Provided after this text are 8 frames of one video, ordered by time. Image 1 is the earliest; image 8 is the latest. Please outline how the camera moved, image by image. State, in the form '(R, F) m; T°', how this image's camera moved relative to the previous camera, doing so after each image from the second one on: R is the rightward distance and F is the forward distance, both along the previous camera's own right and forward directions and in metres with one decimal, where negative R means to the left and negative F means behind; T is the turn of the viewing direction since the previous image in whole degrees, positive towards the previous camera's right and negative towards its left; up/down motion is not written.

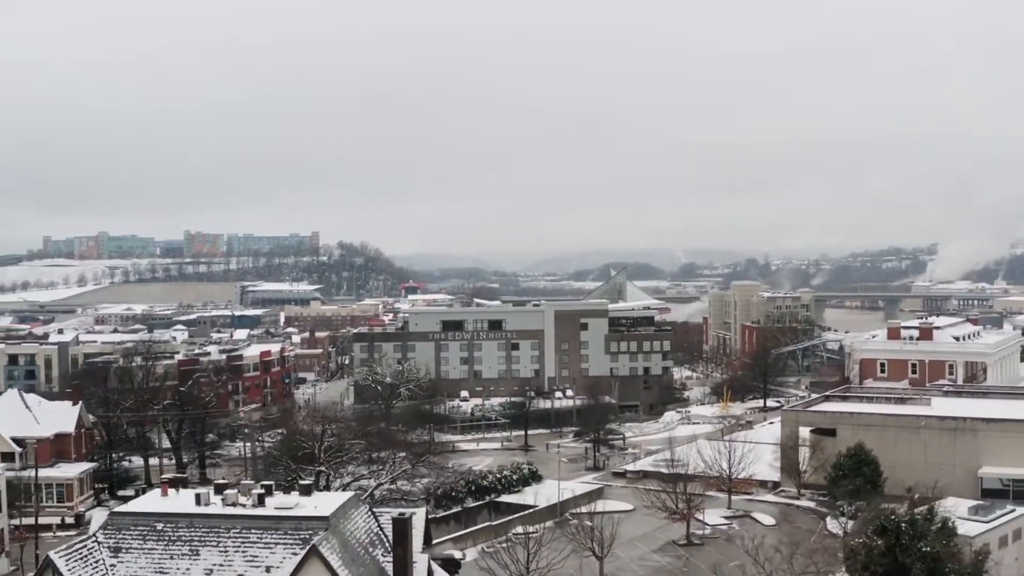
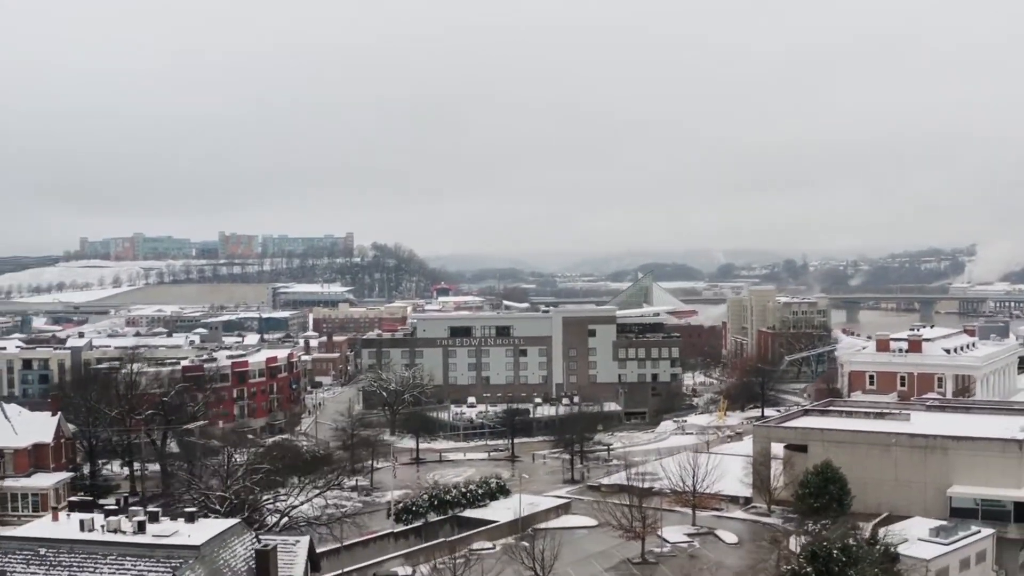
(+1.6, 0.0) m; -2°
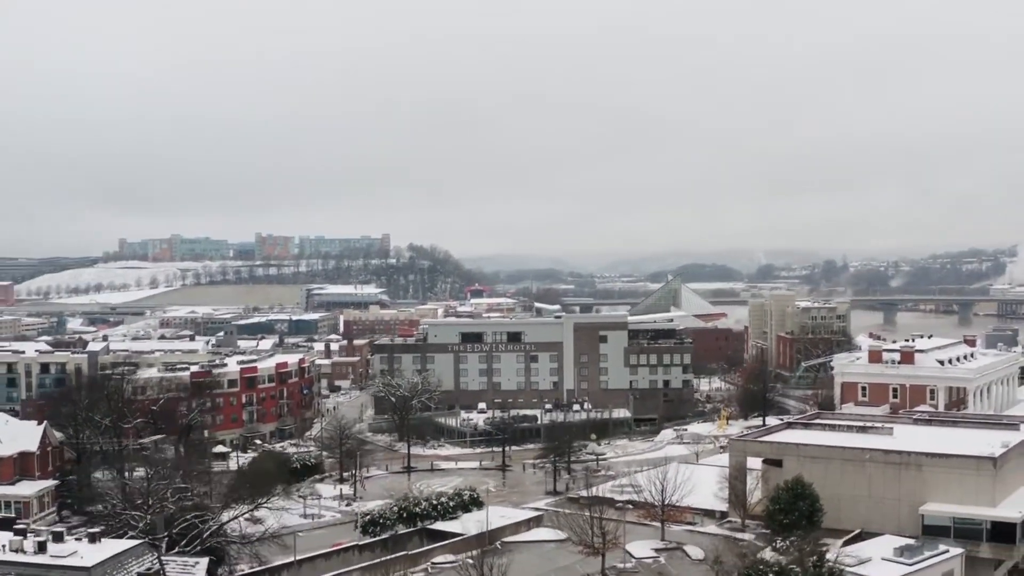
(+1.5, 0.0) m; -2°
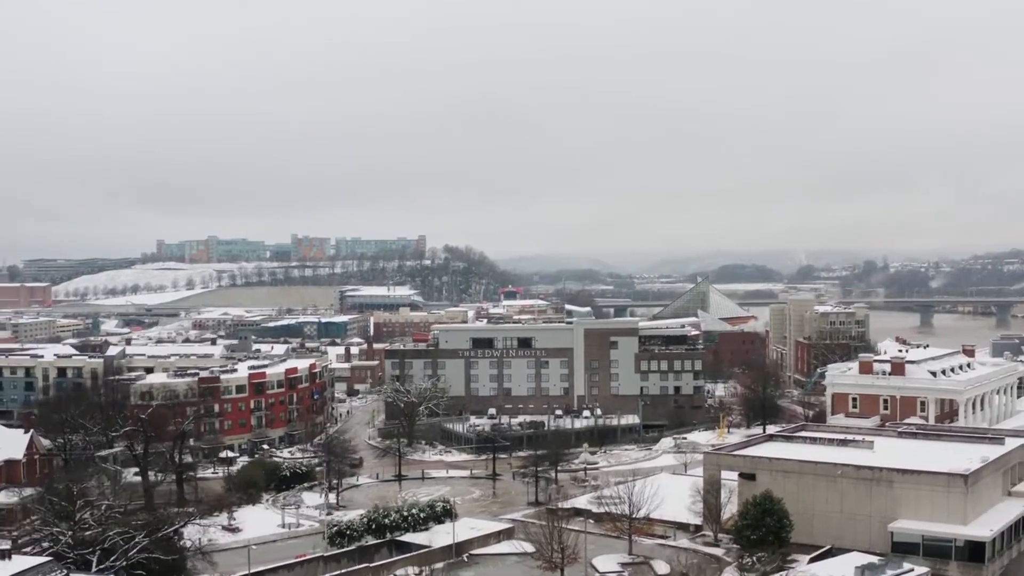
(+1.5, 0.0) m; -2°
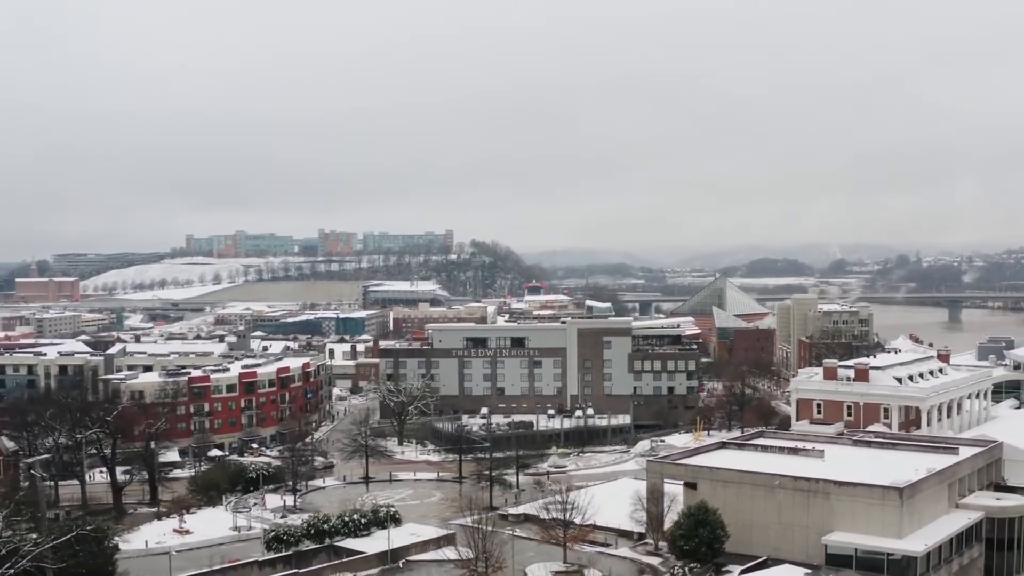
(+2.1, 0.0) m; -2°
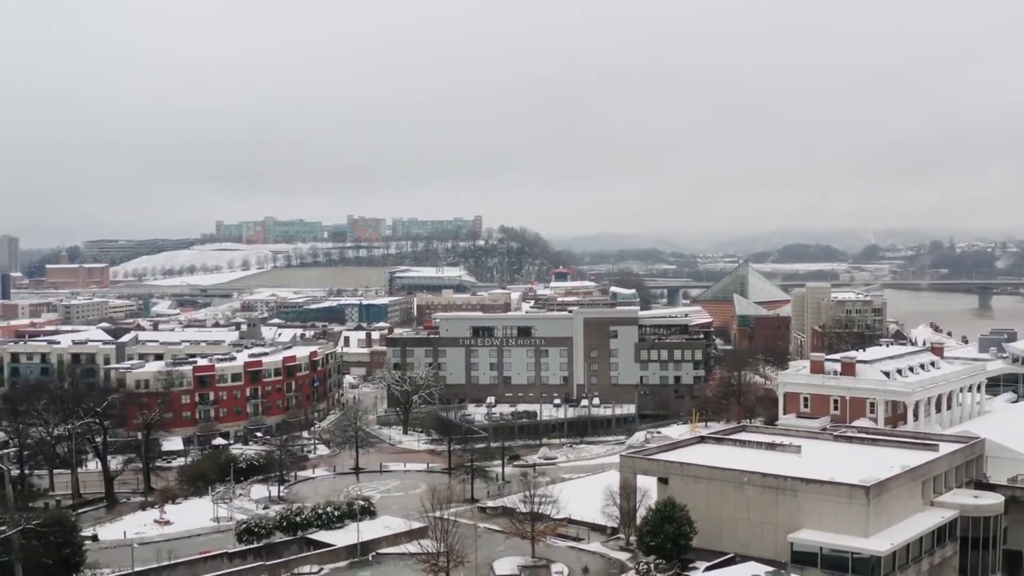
(+1.4, 0.0) m; -2°
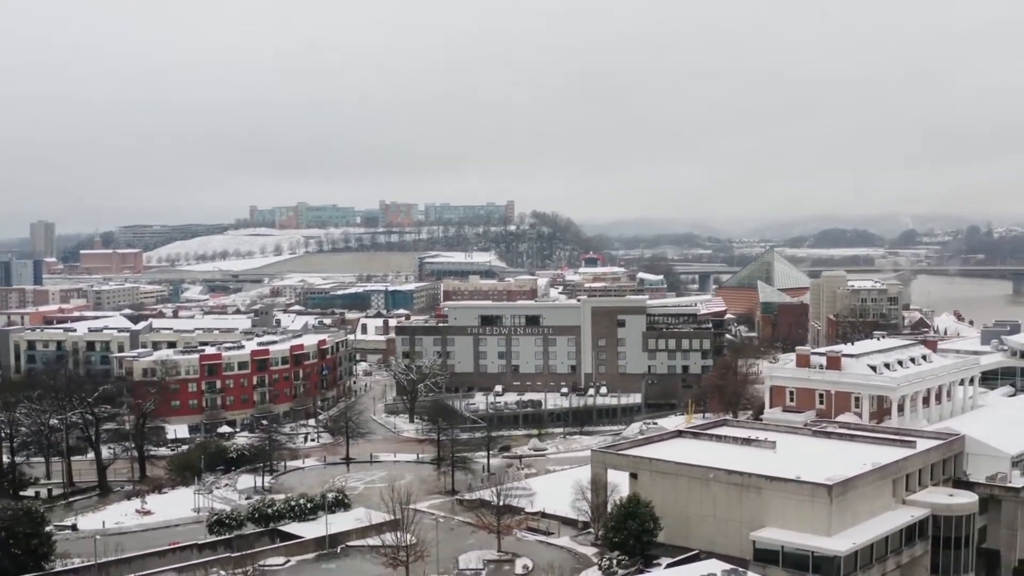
(+1.5, 0.0) m; -2°
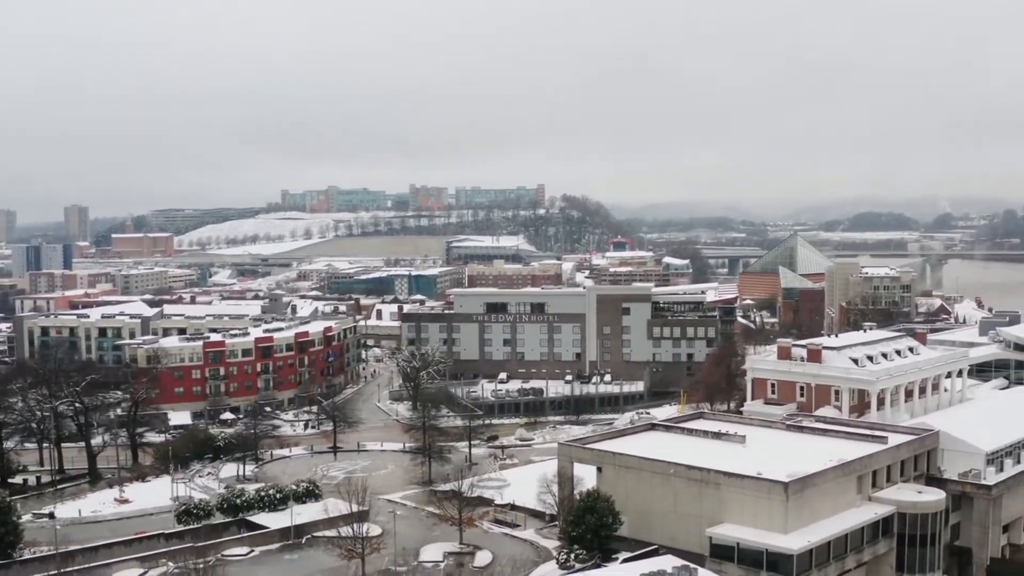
(+1.6, 0.0) m; -2°
